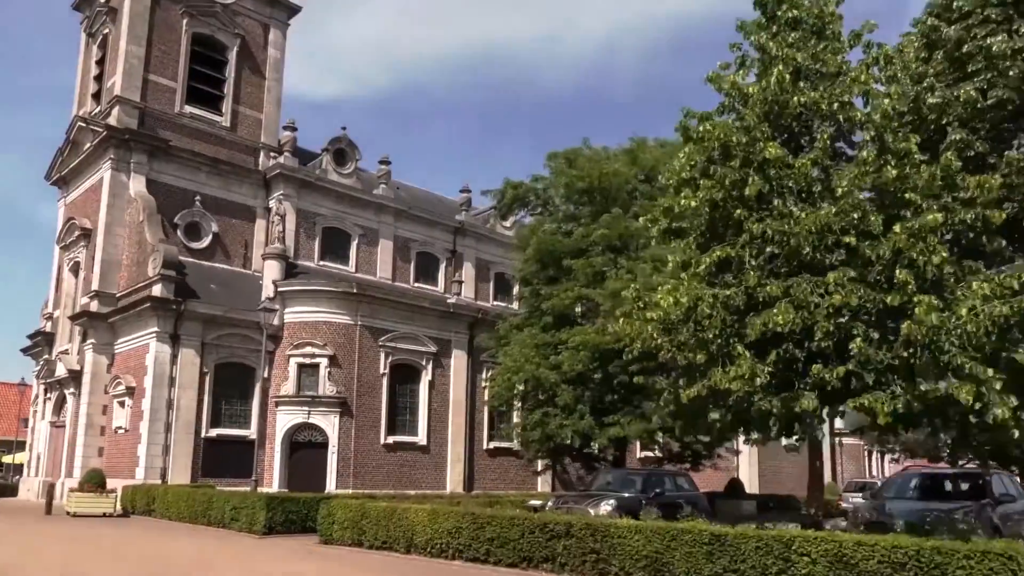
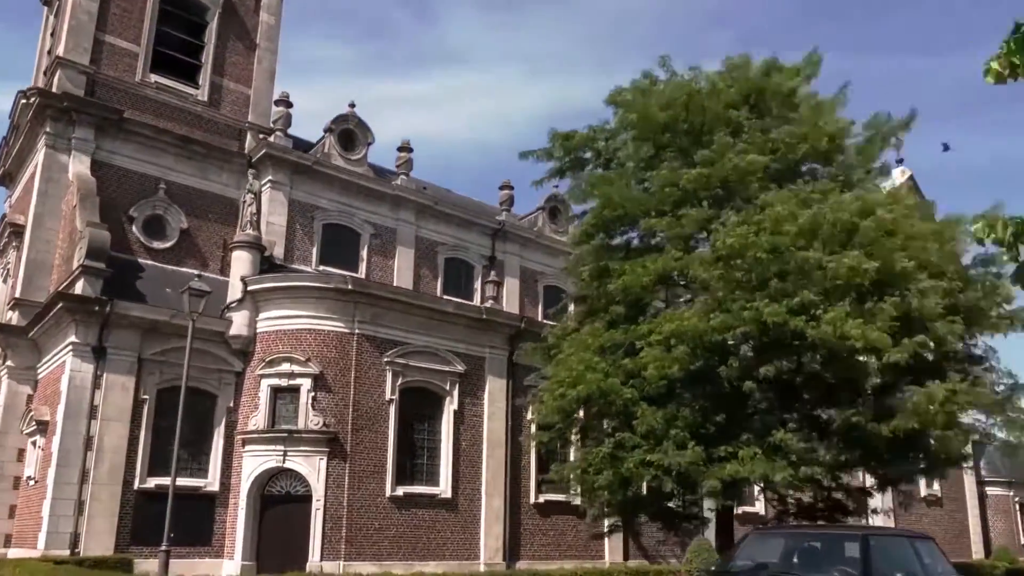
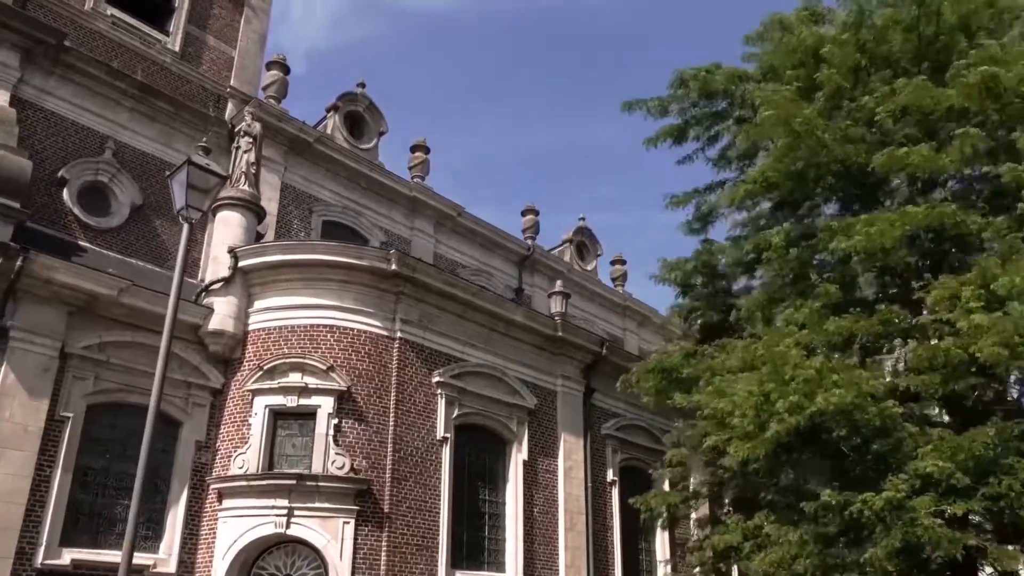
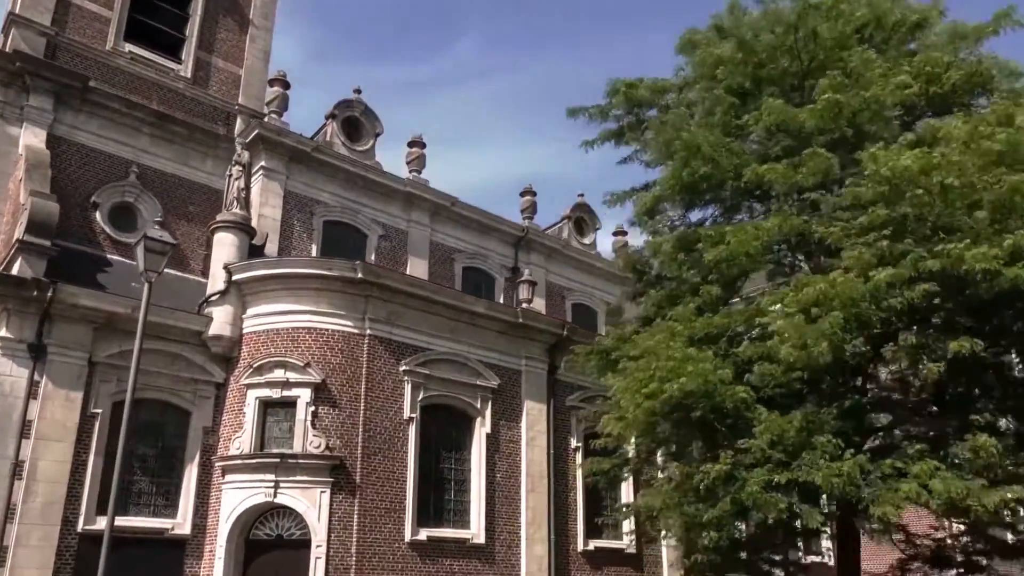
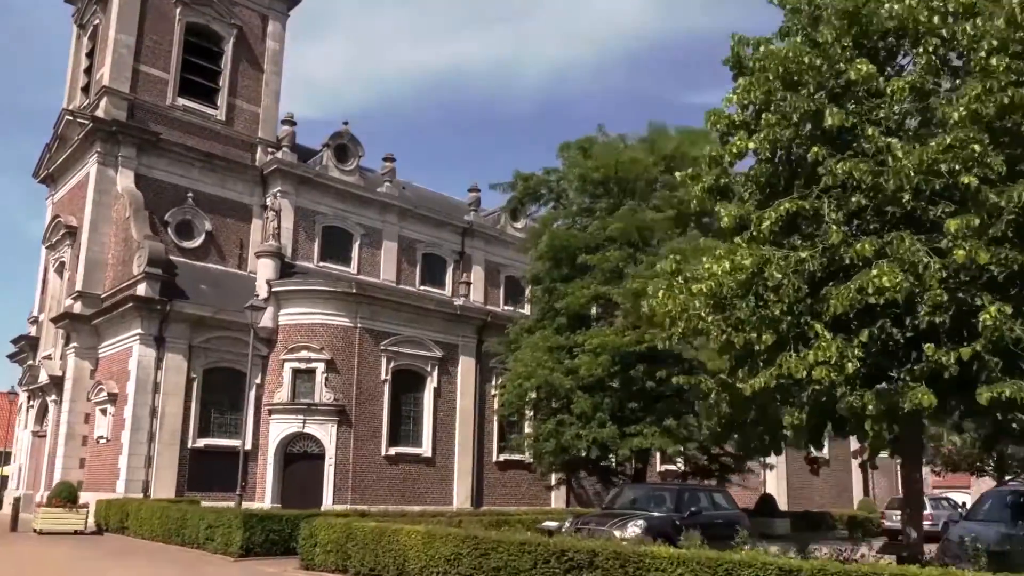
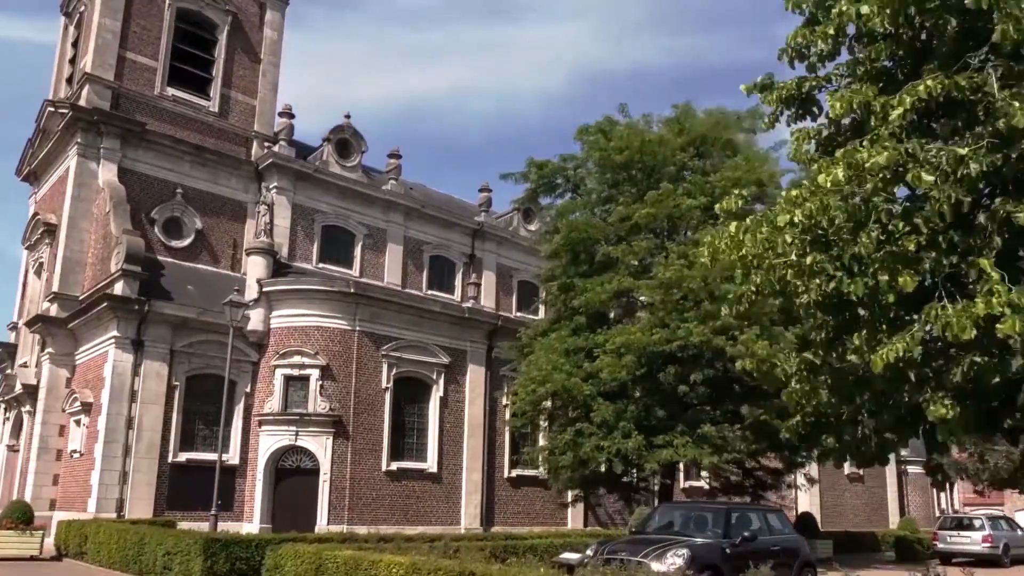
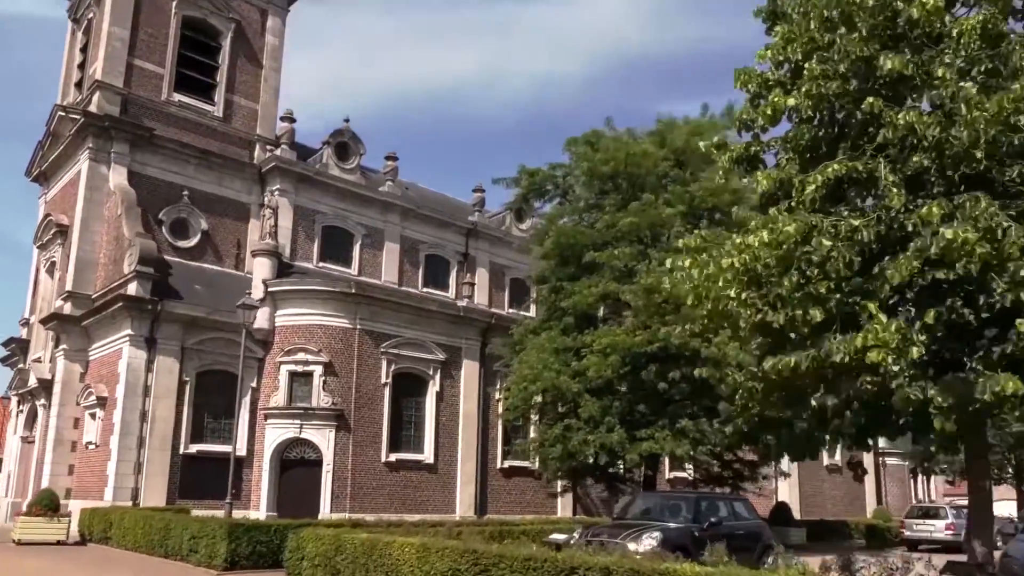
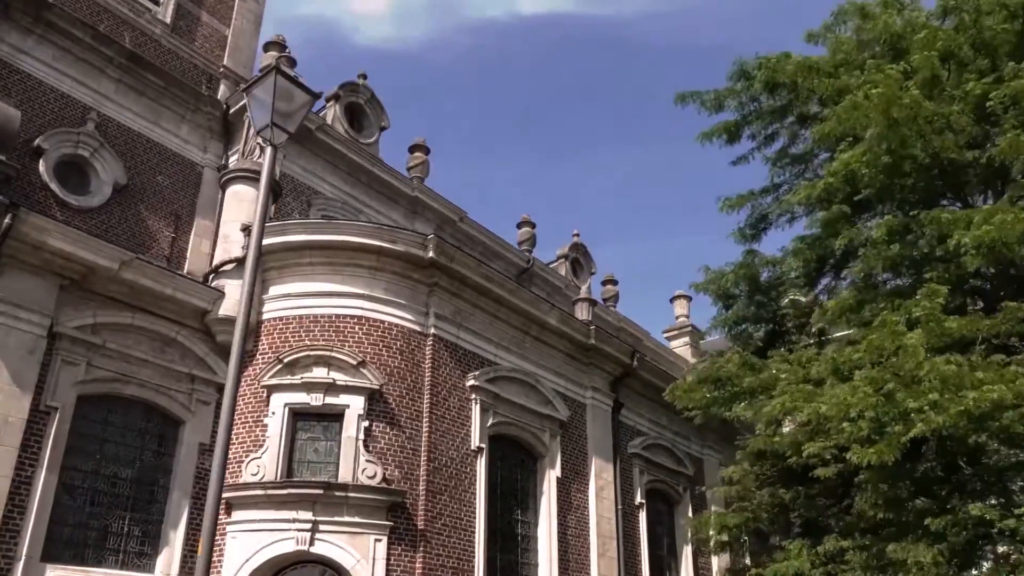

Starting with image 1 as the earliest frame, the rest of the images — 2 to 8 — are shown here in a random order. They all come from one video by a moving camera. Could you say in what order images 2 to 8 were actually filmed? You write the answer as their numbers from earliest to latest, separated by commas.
5, 7, 6, 2, 4, 3, 8
